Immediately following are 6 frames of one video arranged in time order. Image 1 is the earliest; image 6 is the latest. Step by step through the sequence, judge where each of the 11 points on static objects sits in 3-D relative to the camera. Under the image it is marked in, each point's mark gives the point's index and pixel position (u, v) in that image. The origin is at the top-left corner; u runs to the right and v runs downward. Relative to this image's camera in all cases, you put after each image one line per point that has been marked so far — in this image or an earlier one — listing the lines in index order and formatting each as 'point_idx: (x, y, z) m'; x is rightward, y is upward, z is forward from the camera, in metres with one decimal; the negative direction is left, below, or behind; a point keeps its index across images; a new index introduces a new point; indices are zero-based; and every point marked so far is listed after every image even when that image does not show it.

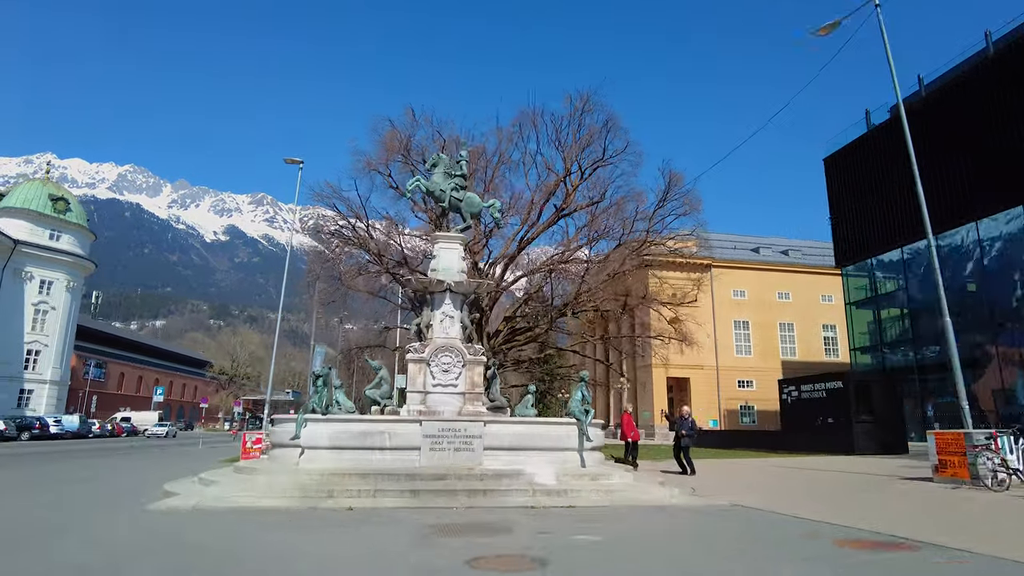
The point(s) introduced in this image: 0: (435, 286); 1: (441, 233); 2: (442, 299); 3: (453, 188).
0: (-1.5, 0.0, +13.1) m
1: (-1.6, +1.2, +13.8) m
2: (-1.5, -0.3, +13.2) m
3: (-1.4, +2.3, +14.1) m
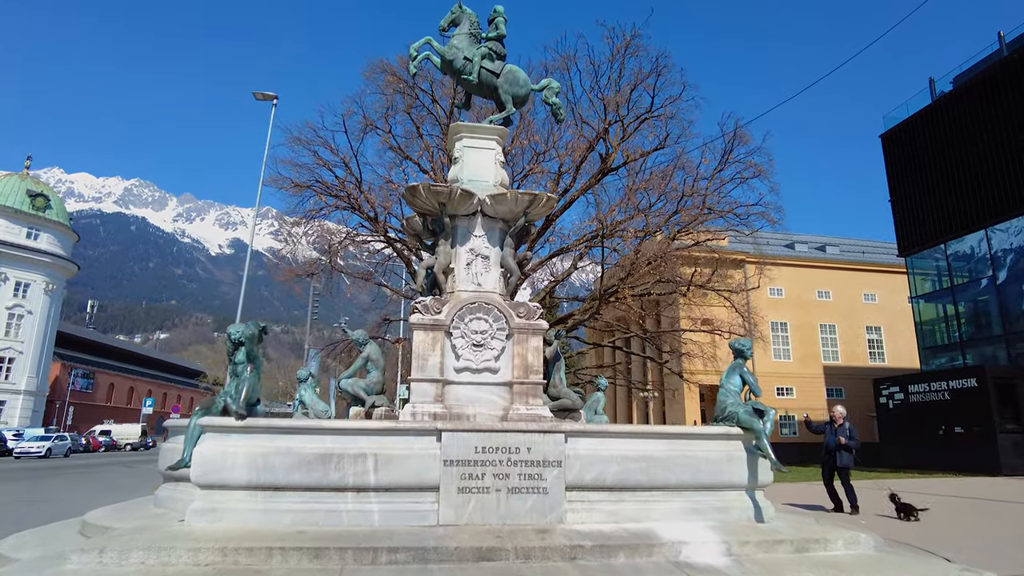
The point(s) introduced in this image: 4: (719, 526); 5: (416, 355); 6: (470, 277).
0: (-0.6, +1.0, +7.8) m
1: (-0.6, +2.2, +8.6) m
2: (-0.5, +0.7, +7.9) m
3: (-0.4, +3.3, +8.9) m
4: (+1.7, -2.0, +5.3) m
5: (-1.1, -0.8, +7.2) m
6: (-0.5, +0.1, +7.8) m
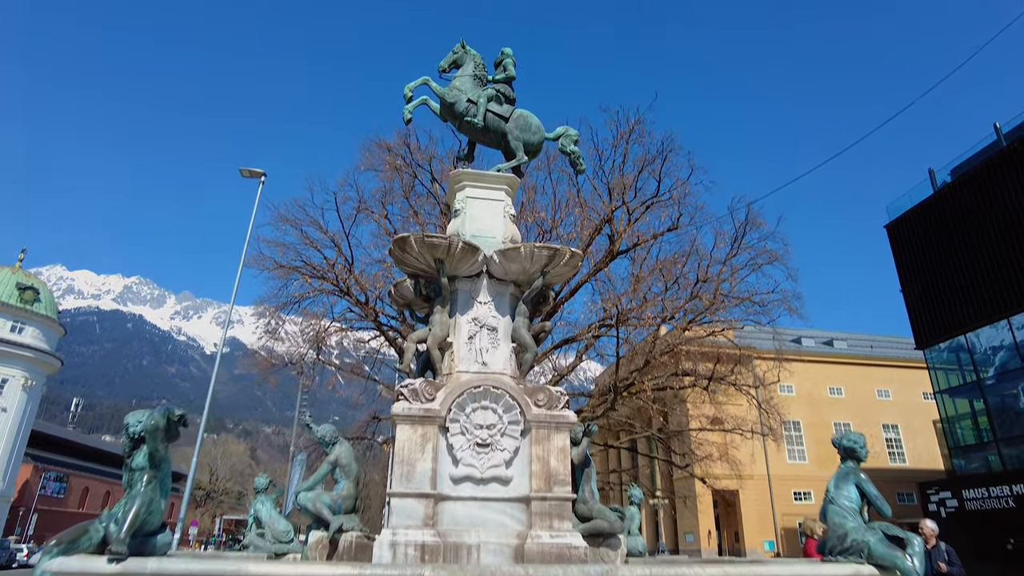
0: (-0.5, +0.2, +6.2) m
1: (-0.5, +1.3, +7.1) m
2: (-0.4, -0.1, +6.3) m
3: (-0.3, +2.3, +7.6) m
4: (+1.9, -2.3, +3.3) m
5: (-0.9, -1.4, +5.3) m
6: (-0.4, -0.6, +6.0) m
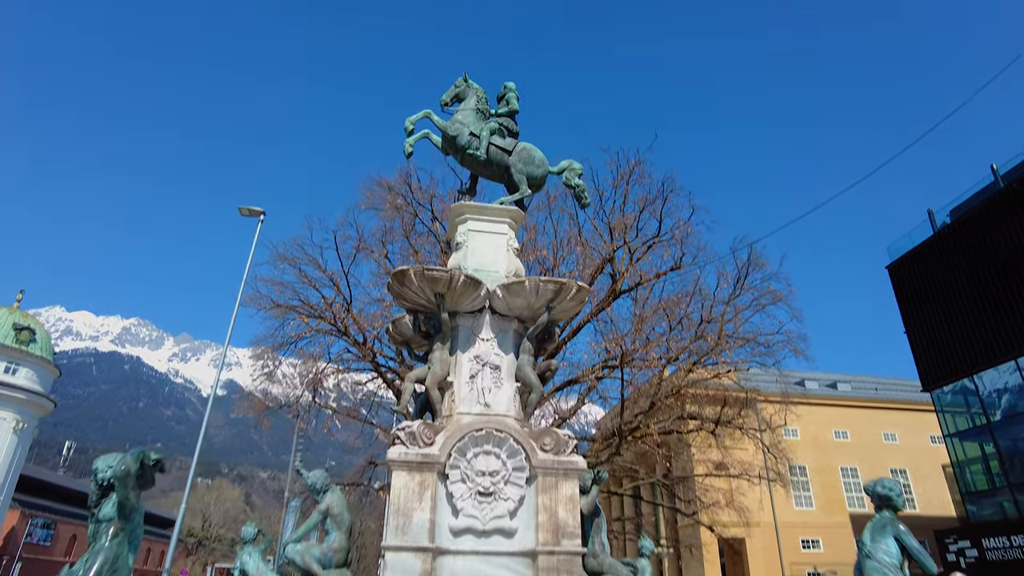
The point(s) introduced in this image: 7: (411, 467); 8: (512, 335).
0: (-0.4, -0.2, +5.9) m
1: (-0.5, +0.9, +6.9) m
2: (-0.4, -0.5, +6.0) m
3: (-0.3, +1.9, +7.4) m
4: (+1.9, -2.5, +2.8) m
5: (-0.9, -1.7, +4.9) m
6: (-0.3, -1.0, +5.7) m
7: (-0.8, -1.4, +5.0) m
8: (0.0, -0.4, +6.1) m
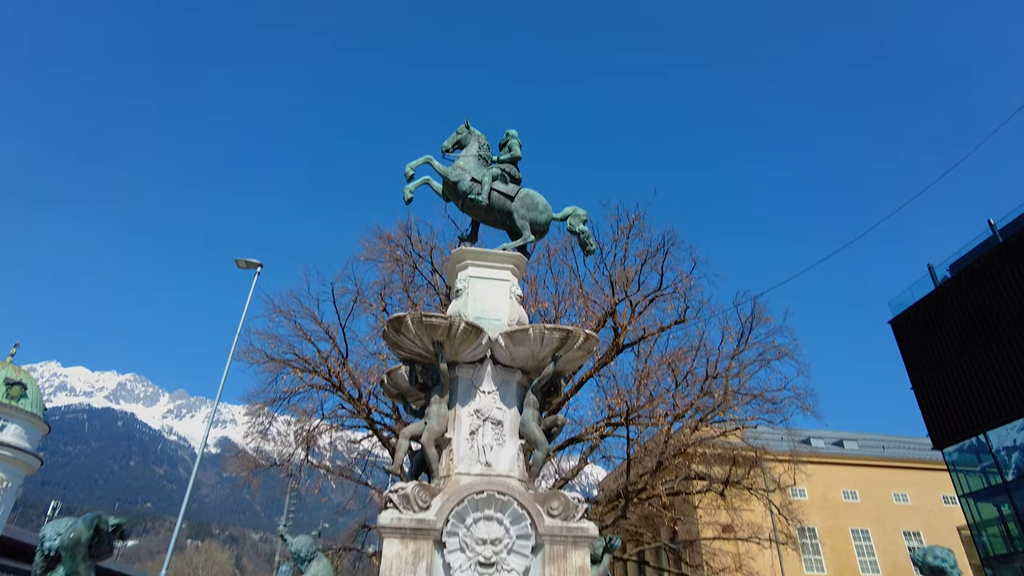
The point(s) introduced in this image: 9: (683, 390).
0: (-0.4, -0.6, +5.6) m
1: (-0.4, +0.4, +6.6) m
2: (-0.3, -0.9, +5.6) m
3: (-0.2, +1.3, +7.2) m
4: (+1.9, -2.6, +2.3) m
5: (-0.9, -2.0, +4.4) m
6: (-0.3, -1.4, +5.2) m
7: (-0.8, -1.8, +4.6) m
8: (0.0, -0.9, +5.7) m
9: (+5.1, -3.0, +18.8) m
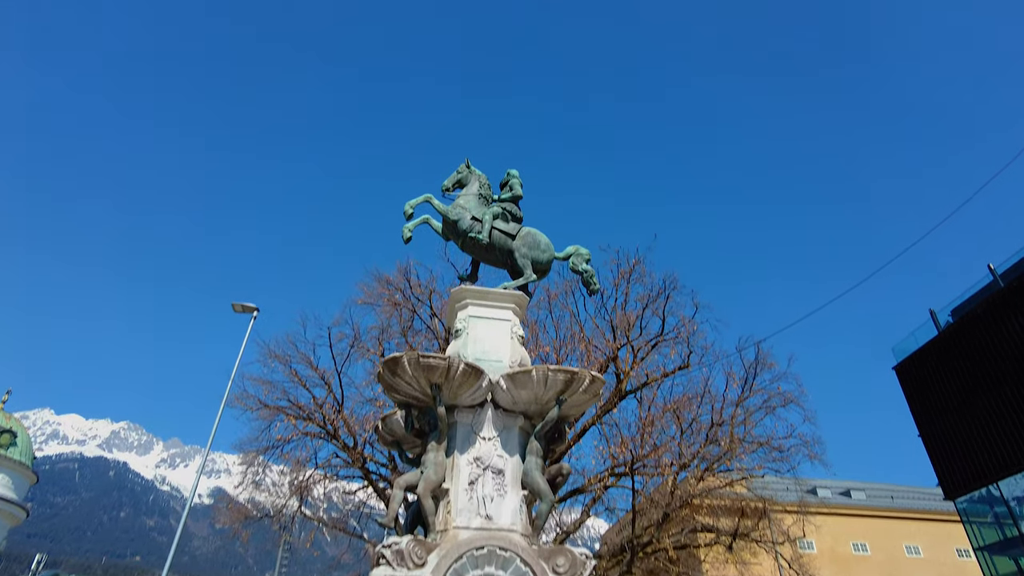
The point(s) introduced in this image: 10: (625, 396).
0: (-0.4, -0.9, +5.3) m
1: (-0.4, 0.0, +6.4) m
2: (-0.3, -1.2, +5.3) m
3: (-0.2, +0.8, +7.1) m
4: (+2.0, -2.7, +1.8) m
5: (-0.8, -2.3, +4.0) m
6: (-0.3, -1.7, +4.9) m
7: (-0.8, -2.0, +4.2) m
8: (0.0, -1.2, +5.4) m
9: (+5.1, -4.3, +18.3) m
10: (+3.3, -3.1, +18.4) m
